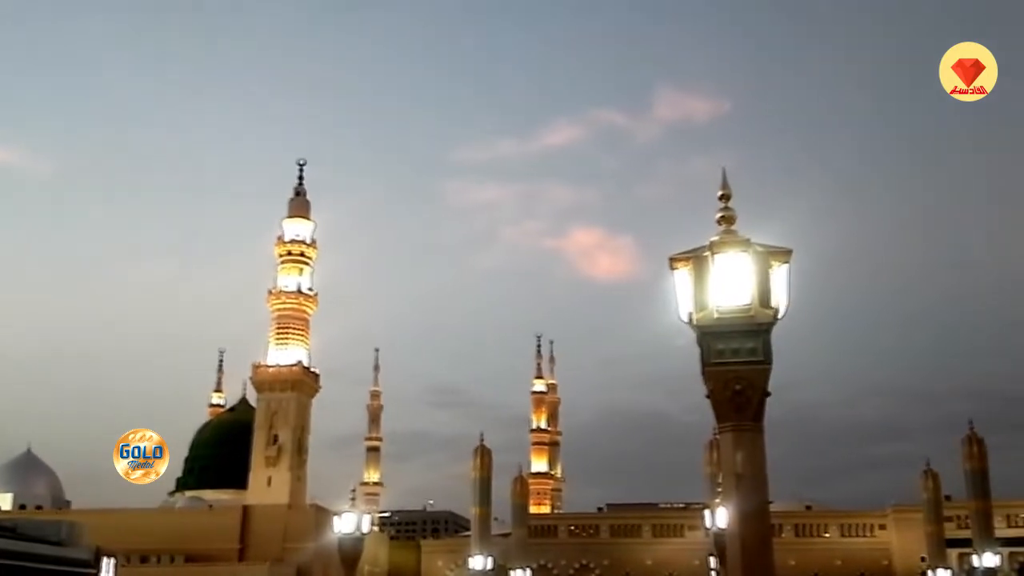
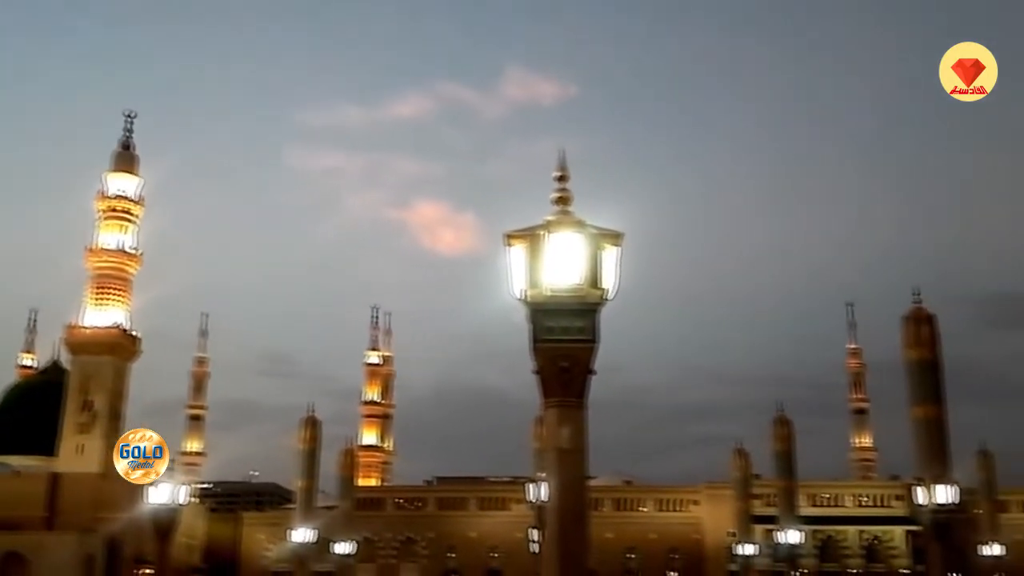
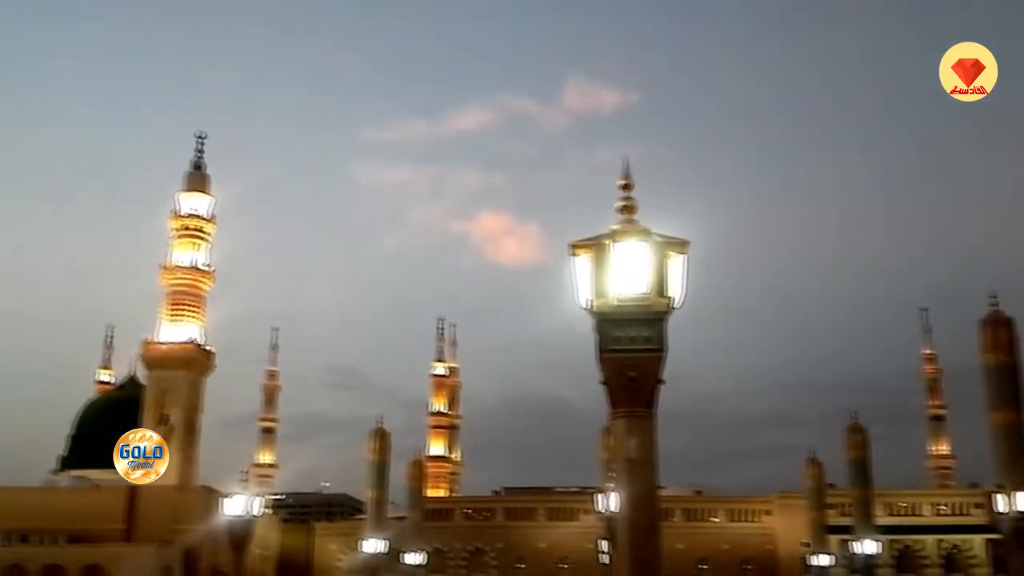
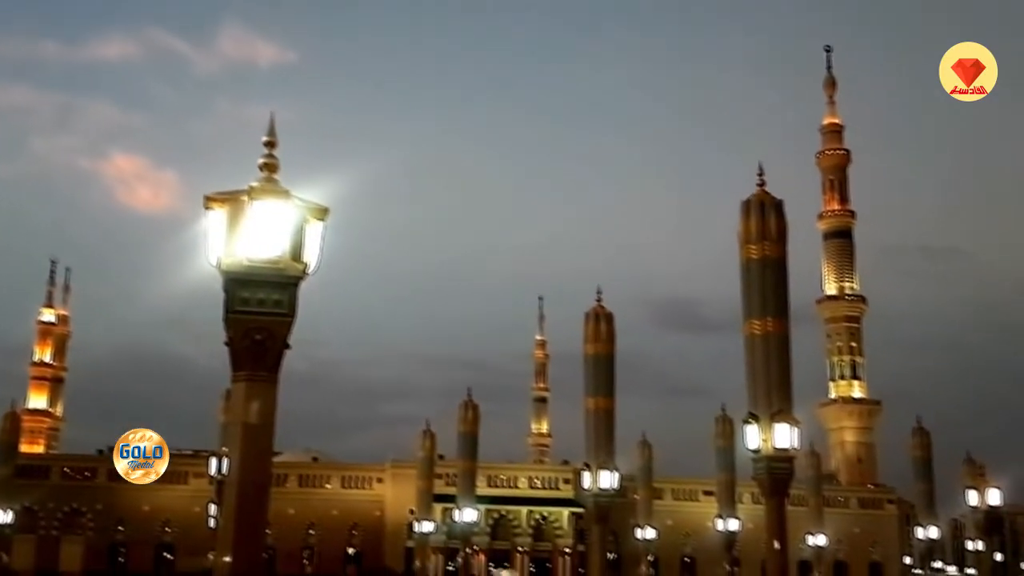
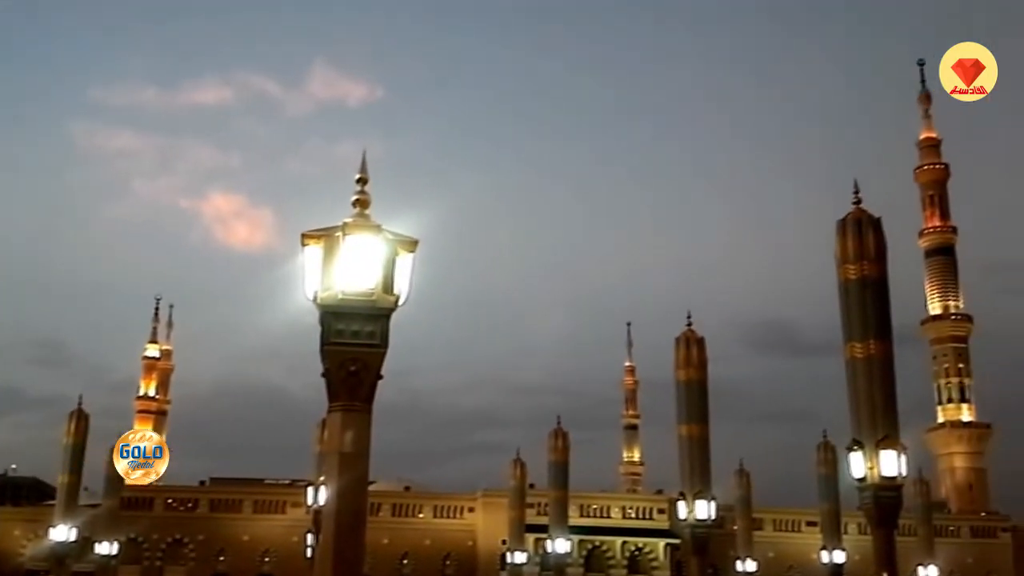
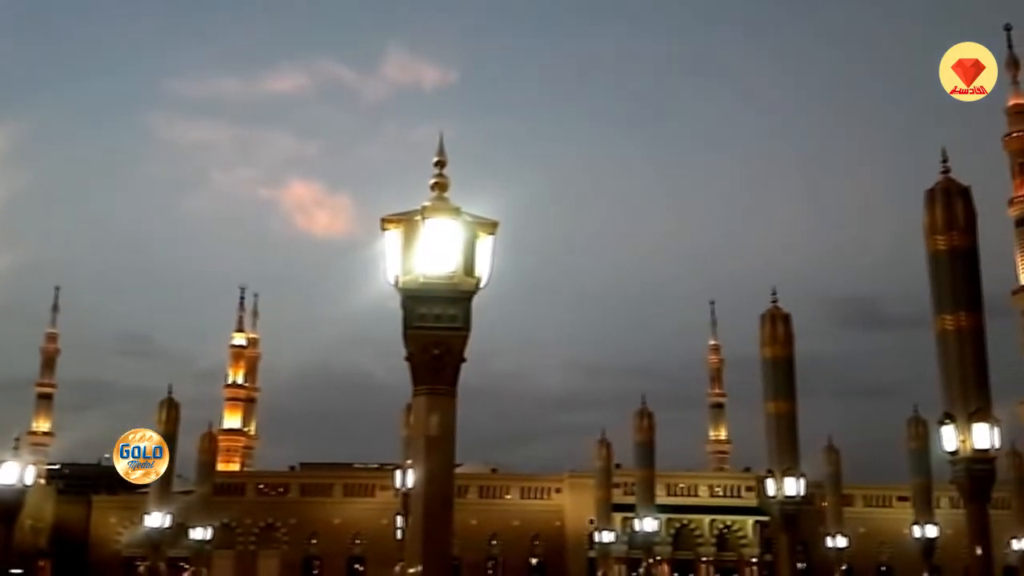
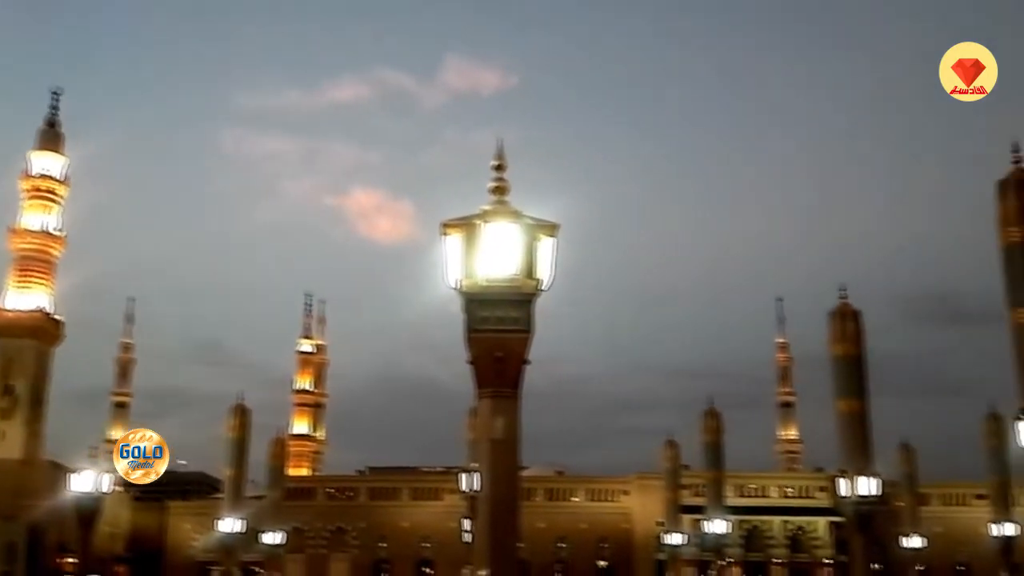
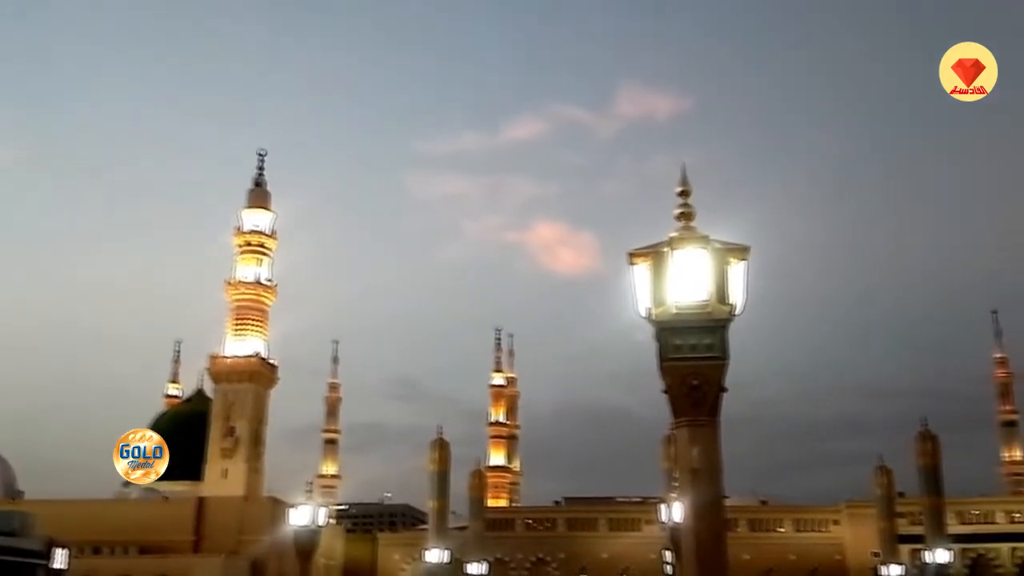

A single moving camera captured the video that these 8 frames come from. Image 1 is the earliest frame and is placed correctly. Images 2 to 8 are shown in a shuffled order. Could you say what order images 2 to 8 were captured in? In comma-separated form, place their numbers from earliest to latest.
8, 3, 2, 7, 6, 5, 4
